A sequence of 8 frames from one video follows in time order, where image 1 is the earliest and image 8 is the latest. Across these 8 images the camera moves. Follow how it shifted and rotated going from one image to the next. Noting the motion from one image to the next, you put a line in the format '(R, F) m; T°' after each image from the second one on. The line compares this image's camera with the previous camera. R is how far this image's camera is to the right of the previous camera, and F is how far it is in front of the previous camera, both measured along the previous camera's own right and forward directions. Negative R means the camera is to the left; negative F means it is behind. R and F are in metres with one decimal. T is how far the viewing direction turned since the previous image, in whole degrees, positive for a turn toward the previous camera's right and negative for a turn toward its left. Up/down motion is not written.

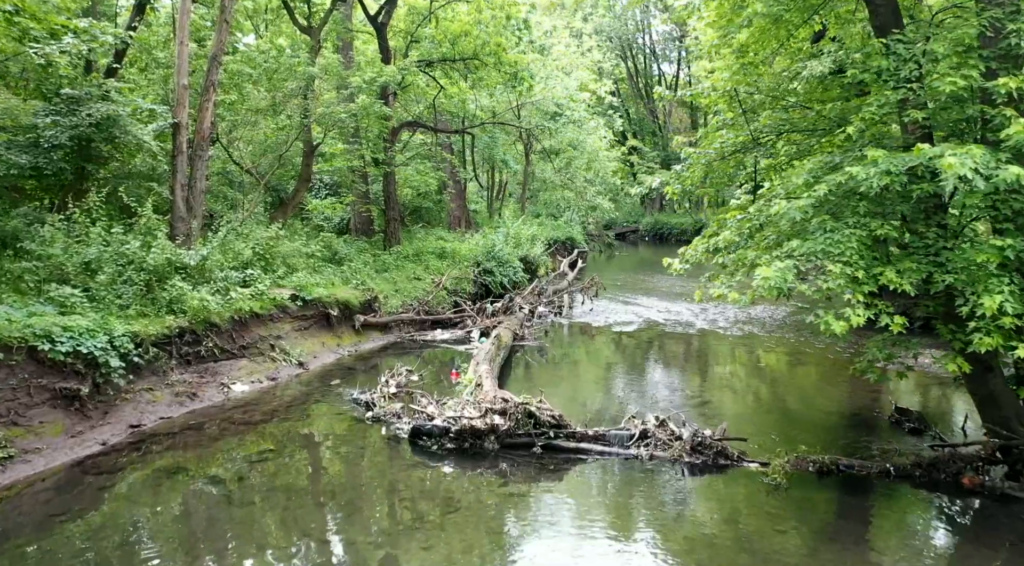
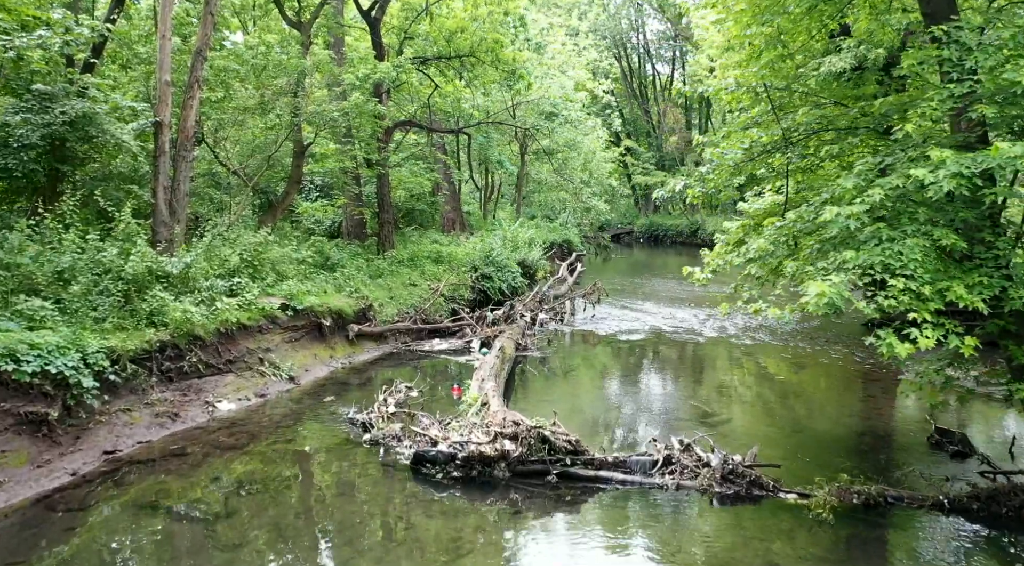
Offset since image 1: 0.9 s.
(-0.2, +0.7) m; +1°
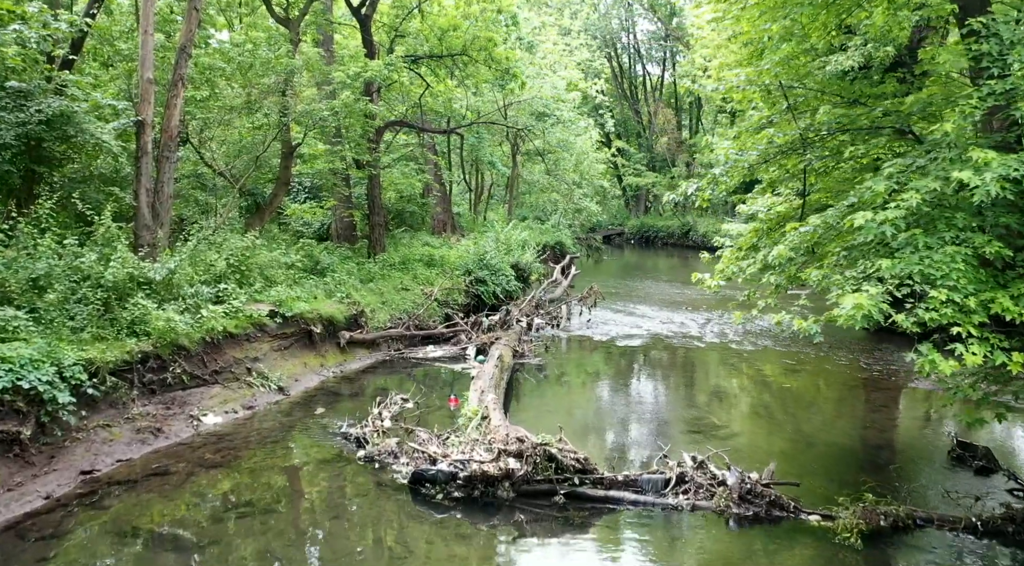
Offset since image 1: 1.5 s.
(-0.2, +0.4) m; +1°
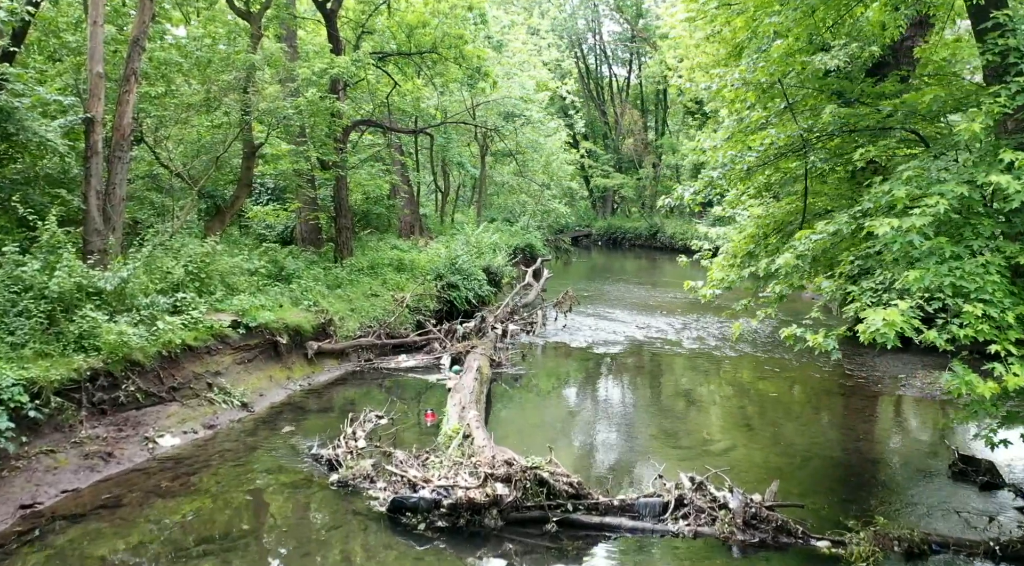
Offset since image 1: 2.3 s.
(-0.2, +0.6) m; +3°
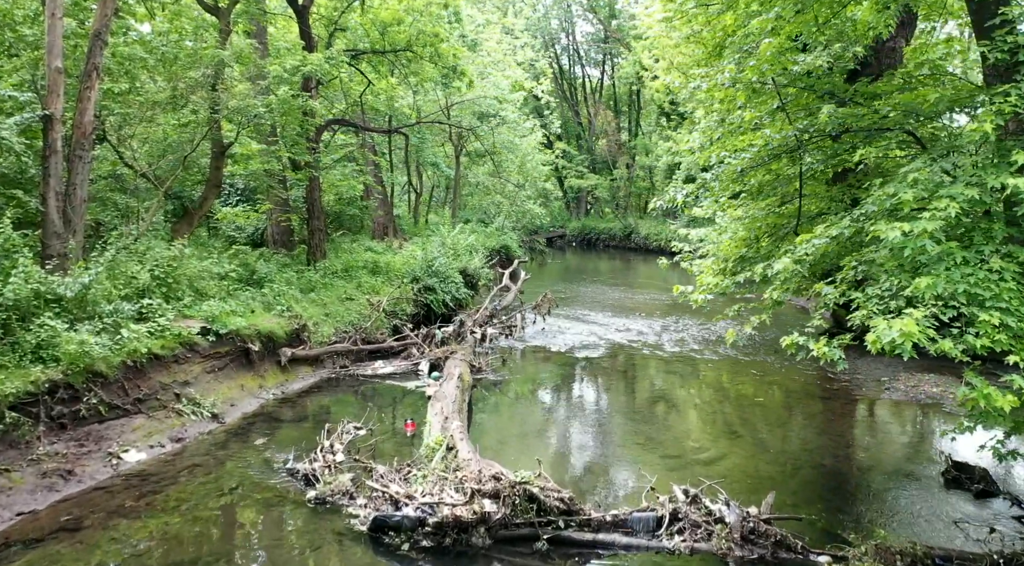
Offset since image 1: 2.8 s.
(-0.1, +0.3) m; +2°
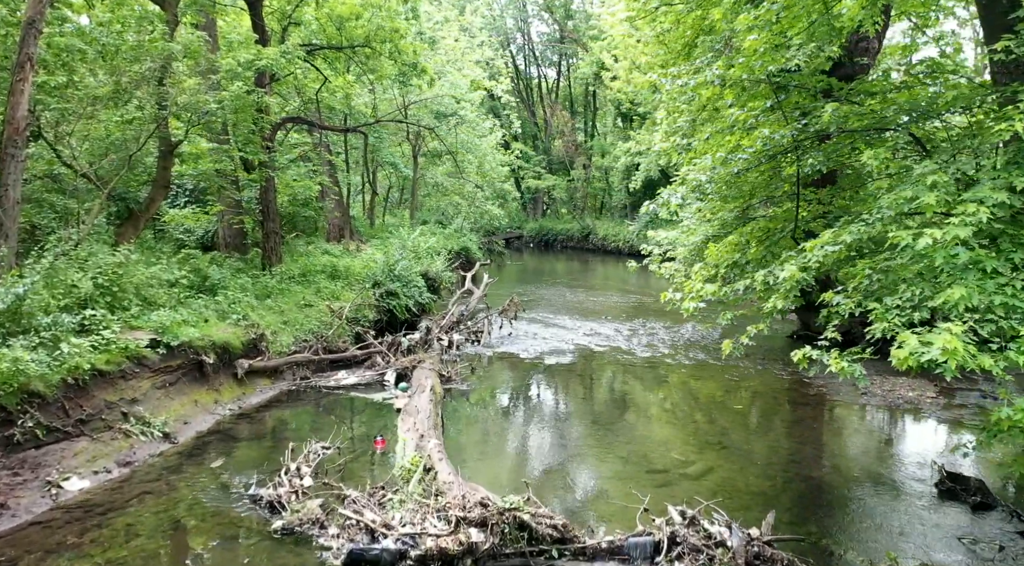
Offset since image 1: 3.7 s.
(-0.3, +0.5) m; +4°
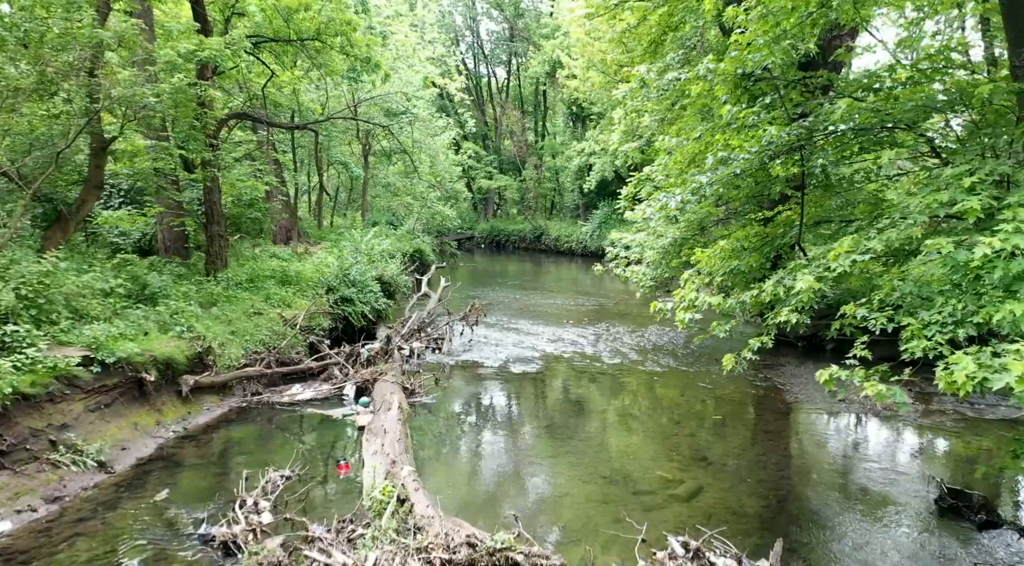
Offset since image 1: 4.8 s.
(-0.3, +0.7) m; +4°
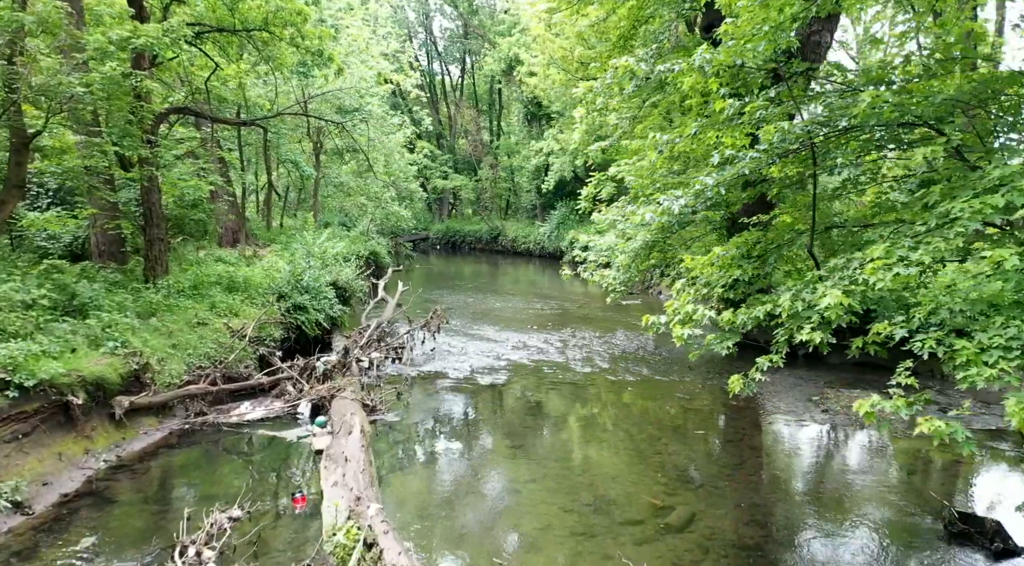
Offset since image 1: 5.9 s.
(-0.2, +0.8) m; +4°
